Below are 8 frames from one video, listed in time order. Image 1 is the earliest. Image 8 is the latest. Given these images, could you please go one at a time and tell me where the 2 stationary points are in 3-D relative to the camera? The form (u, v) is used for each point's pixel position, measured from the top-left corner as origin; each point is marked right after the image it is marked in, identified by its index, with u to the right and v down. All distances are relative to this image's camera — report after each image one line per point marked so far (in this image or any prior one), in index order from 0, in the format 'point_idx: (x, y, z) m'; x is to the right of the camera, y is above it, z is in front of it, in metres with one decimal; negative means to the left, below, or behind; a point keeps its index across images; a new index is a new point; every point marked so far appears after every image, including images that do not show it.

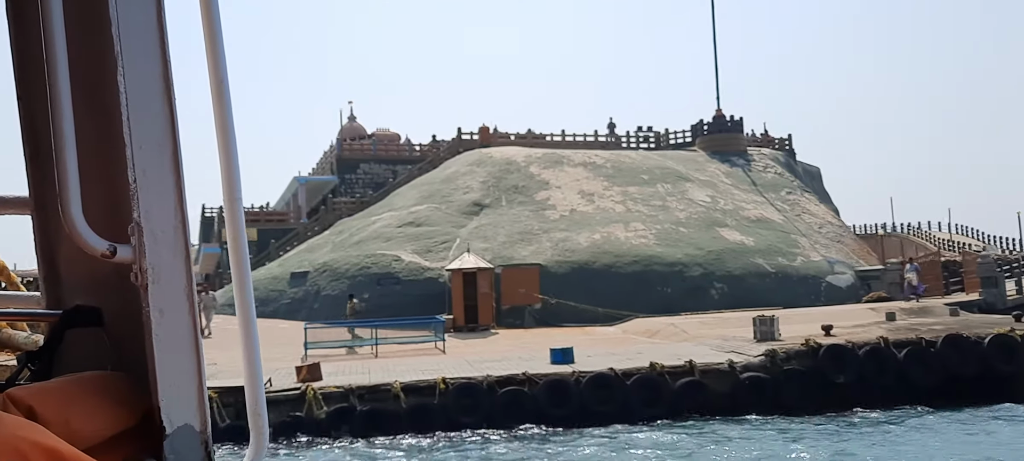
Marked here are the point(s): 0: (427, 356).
0: (-1.7, -2.5, +17.2) m
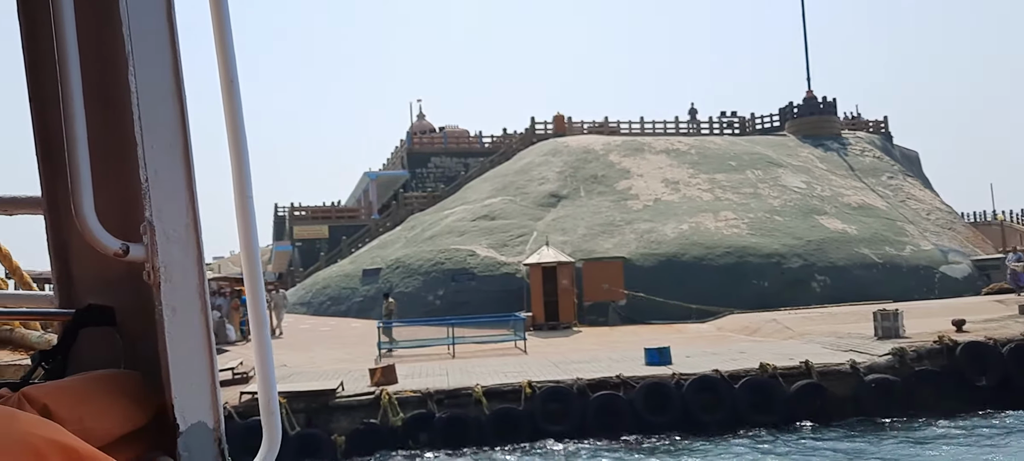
0: (-0.1, -2.3, +15.9) m
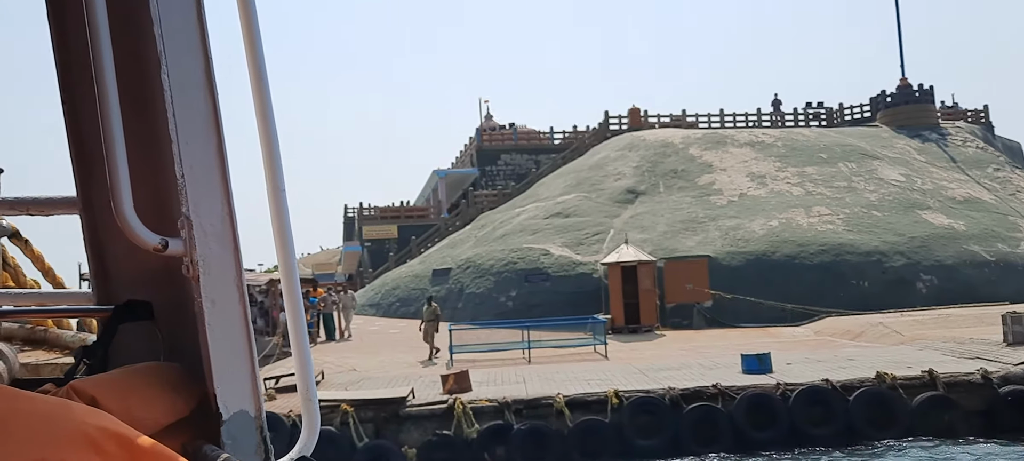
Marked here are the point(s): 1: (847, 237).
0: (+1.3, -2.3, +14.8) m
1: (+7.7, -0.1, +20.0) m
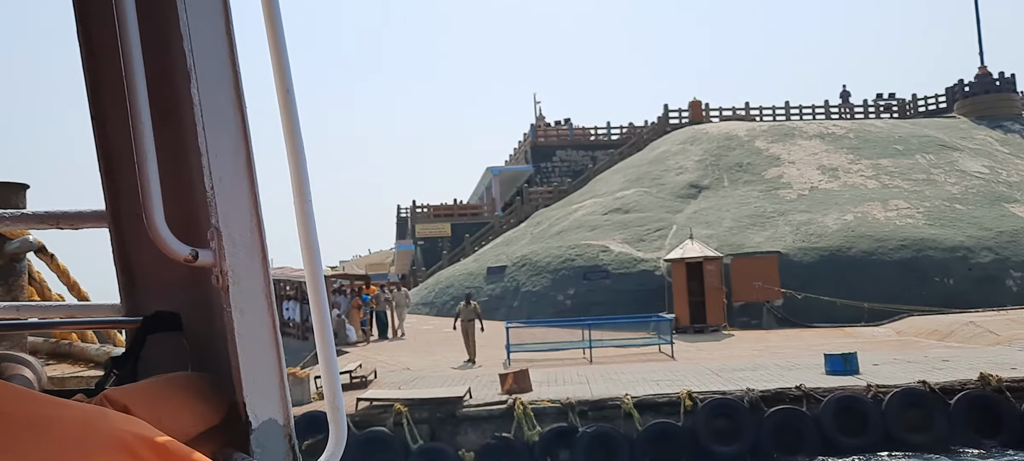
0: (+2.3, -2.1, +14.0) m
1: (+9.0, 0.0, +18.7) m
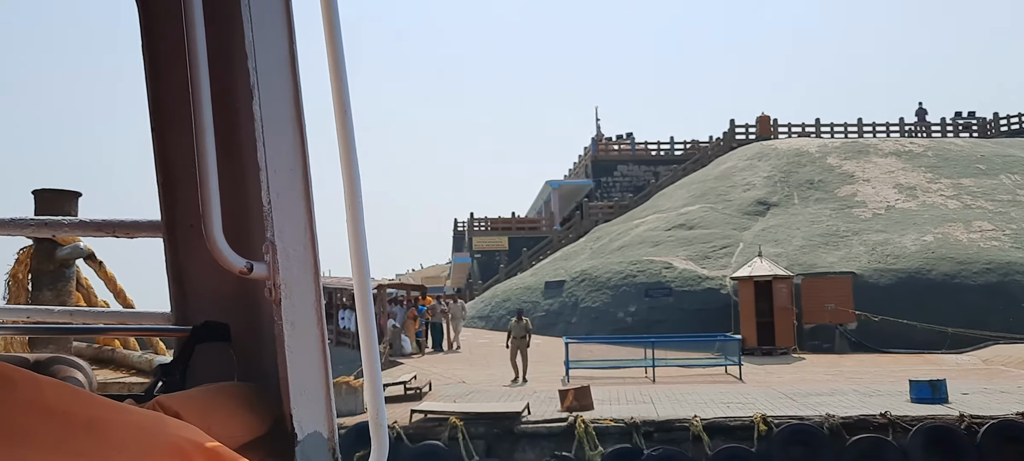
0: (+3.2, -2.4, +13.3) m
1: (+10.3, -0.5, +17.6) m
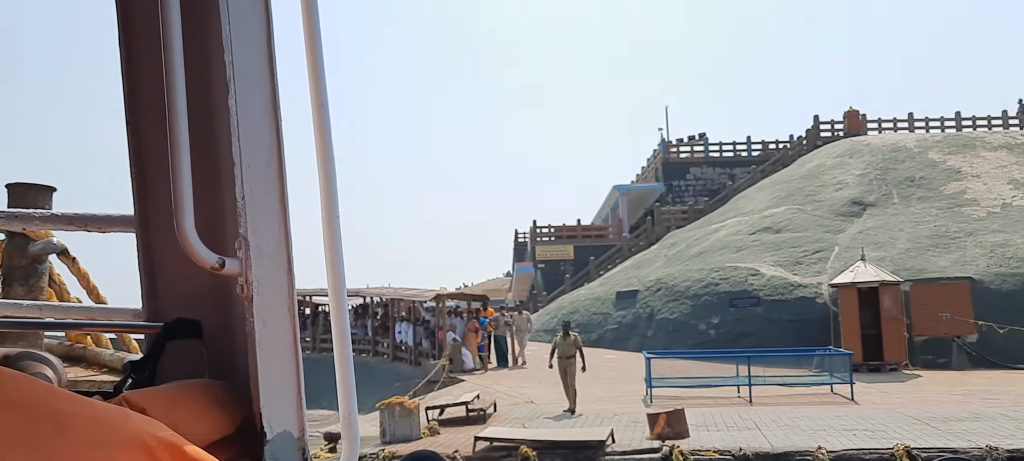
0: (+4.2, -2.3, +11.4) m
1: (+11.5, -0.5, +15.3) m
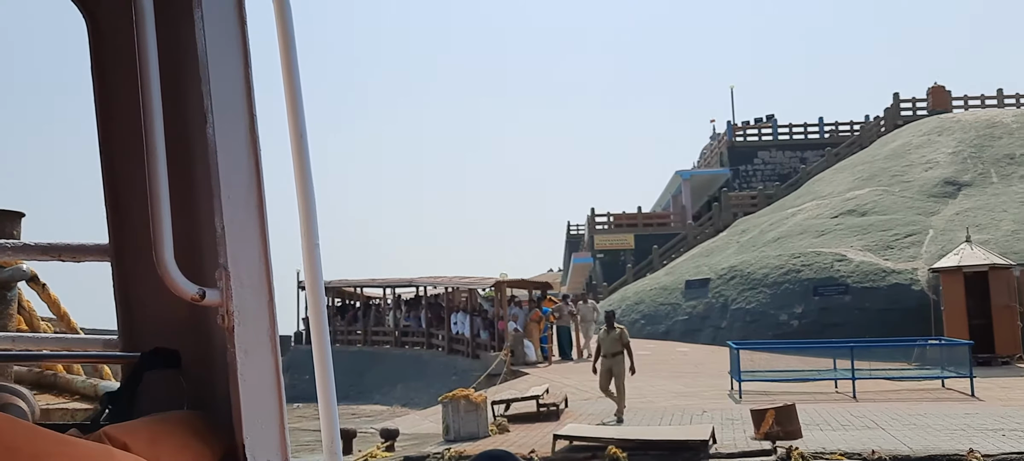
0: (+5.1, -2.0, +10.0) m
1: (+12.6, -0.1, +13.5) m
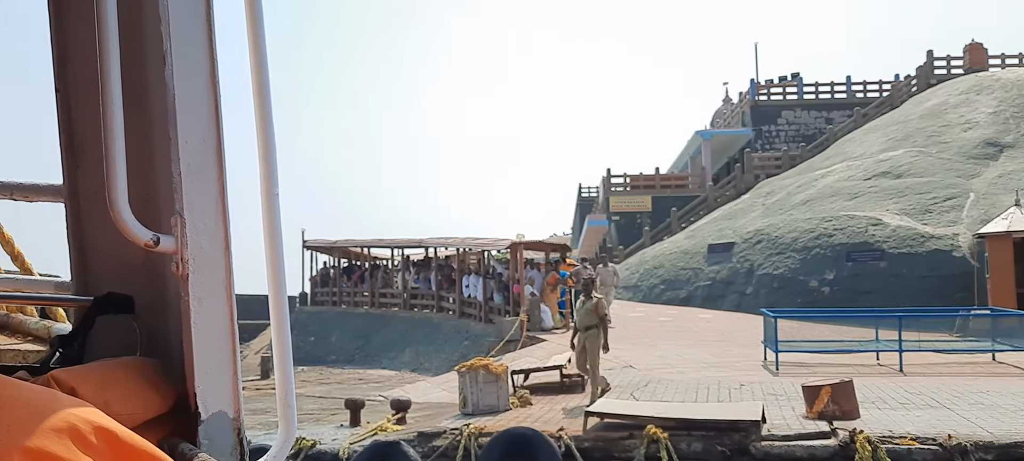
0: (+5.4, -1.6, +9.2) m
1: (+12.9, +0.4, +12.6) m
